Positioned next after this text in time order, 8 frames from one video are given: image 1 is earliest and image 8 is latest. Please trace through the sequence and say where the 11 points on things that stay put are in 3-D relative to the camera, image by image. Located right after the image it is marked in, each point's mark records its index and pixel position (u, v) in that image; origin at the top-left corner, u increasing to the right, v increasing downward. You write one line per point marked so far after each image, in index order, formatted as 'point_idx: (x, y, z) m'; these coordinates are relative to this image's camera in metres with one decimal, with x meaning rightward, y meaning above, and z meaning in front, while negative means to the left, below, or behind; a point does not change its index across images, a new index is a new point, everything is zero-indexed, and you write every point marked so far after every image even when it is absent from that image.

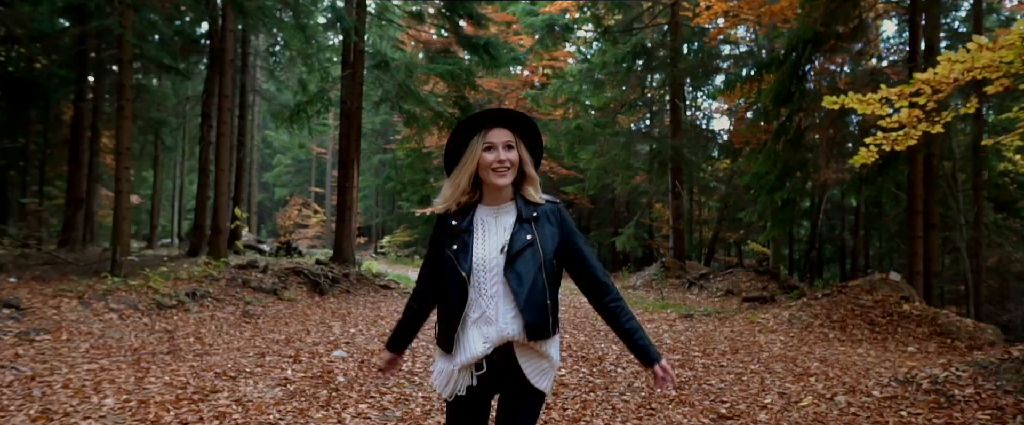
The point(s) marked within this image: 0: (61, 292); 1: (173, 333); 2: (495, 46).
0: (-5.3, -0.9, +7.7) m
1: (-3.6, -1.3, +6.9) m
2: (-0.4, +3.5, +14.1) m
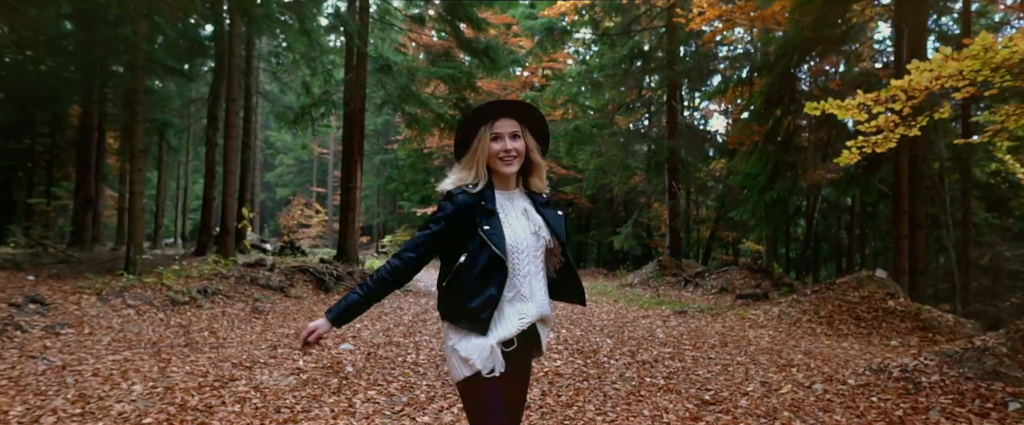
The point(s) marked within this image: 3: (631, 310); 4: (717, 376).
0: (-5.3, -0.9, +8.1) m
1: (-3.6, -1.3, +7.2) m
2: (-0.4, +3.5, +14.4) m
3: (+2.0, -1.7, +11.1) m
4: (+1.9, -1.5, +5.9) m
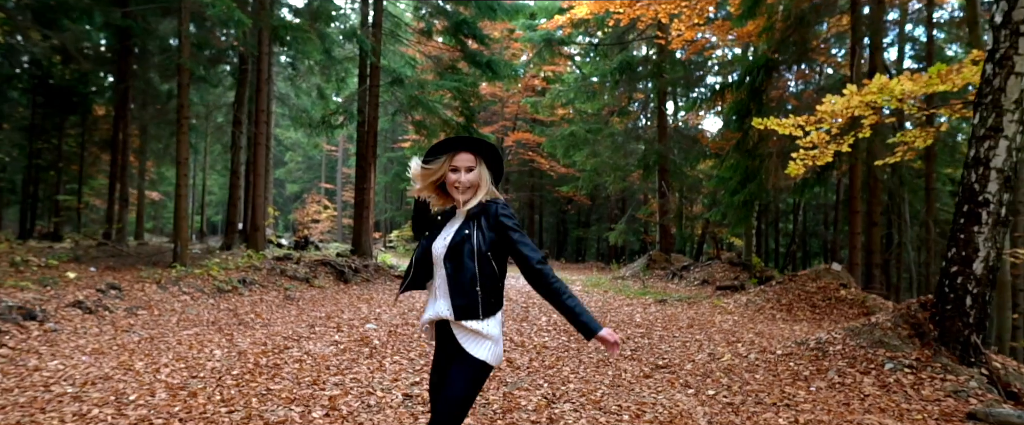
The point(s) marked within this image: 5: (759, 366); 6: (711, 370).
0: (-5.4, -0.9, +9.4) m
1: (-3.6, -1.3, +8.6) m
2: (-0.4, +3.6, +15.7) m
3: (+2.0, -1.7, +12.4) m
4: (+1.8, -1.5, +7.2) m
5: (+2.4, -1.5, +6.2) m
6: (+1.9, -1.5, +6.1) m
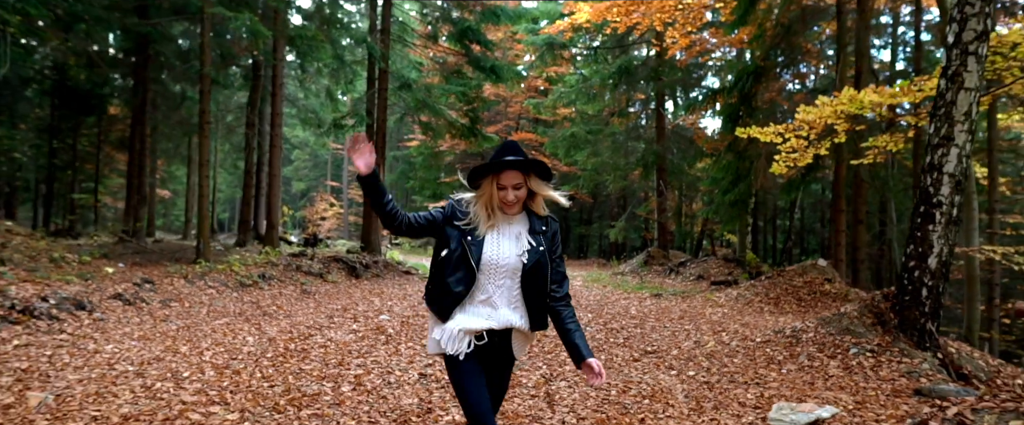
0: (-5.3, -0.9, +10.1) m
1: (-3.6, -1.3, +9.2) m
2: (-0.3, +3.6, +16.3) m
3: (+2.1, -1.6, +13.1) m
4: (+1.8, -1.5, +7.9) m
5: (+2.4, -1.5, +6.9) m
6: (+1.9, -1.5, +6.8) m
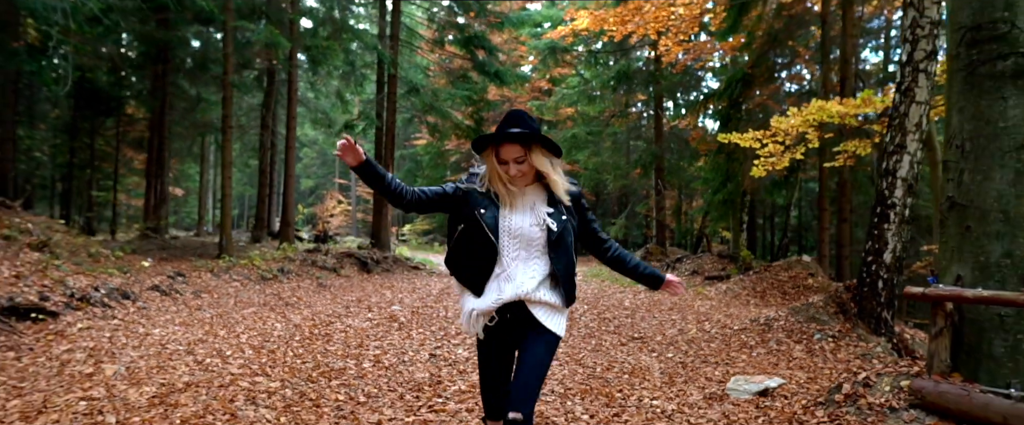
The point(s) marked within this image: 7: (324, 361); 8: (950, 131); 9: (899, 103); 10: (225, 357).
0: (-5.3, -0.9, +10.9) m
1: (-3.6, -1.3, +10.0) m
2: (-0.2, +3.7, +17.1) m
3: (+2.1, -1.6, +13.8) m
4: (+1.9, -1.5, +8.6) m
5: (+2.4, -1.5, +7.6) m
6: (+1.9, -1.5, +7.5) m
7: (-1.7, -1.3, +5.7) m
8: (+2.4, +0.4, +3.5) m
9: (+4.0, +1.1, +6.8) m
10: (-2.5, -1.2, +5.6) m
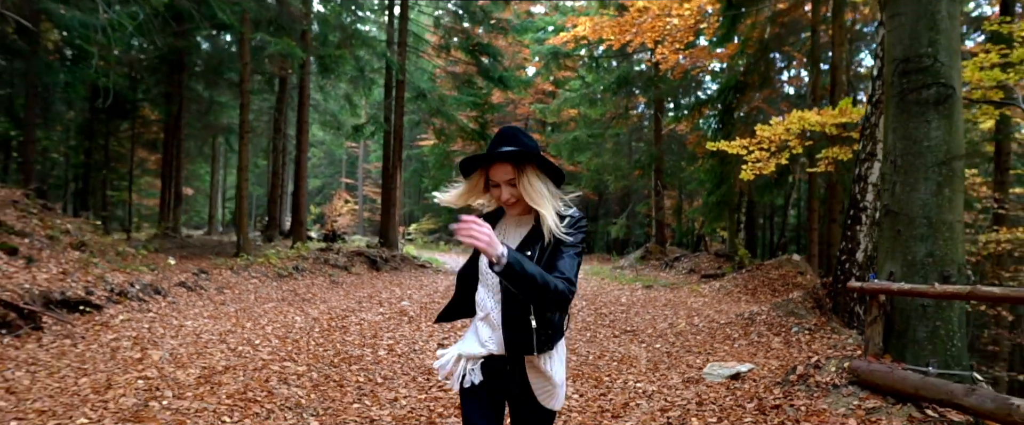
0: (-5.2, -0.9, +11.6) m
1: (-3.5, -1.3, +10.7) m
2: (-0.1, +3.7, +17.7) m
3: (+2.2, -1.6, +14.4) m
4: (+1.9, -1.5, +9.2) m
5: (+2.4, -1.5, +8.2) m
6: (+1.9, -1.5, +8.1) m
7: (-1.7, -1.3, +6.3) m
8: (+2.4, +0.4, +4.1) m
9: (+4.1, +1.1, +7.4) m
10: (-2.5, -1.3, +6.2) m
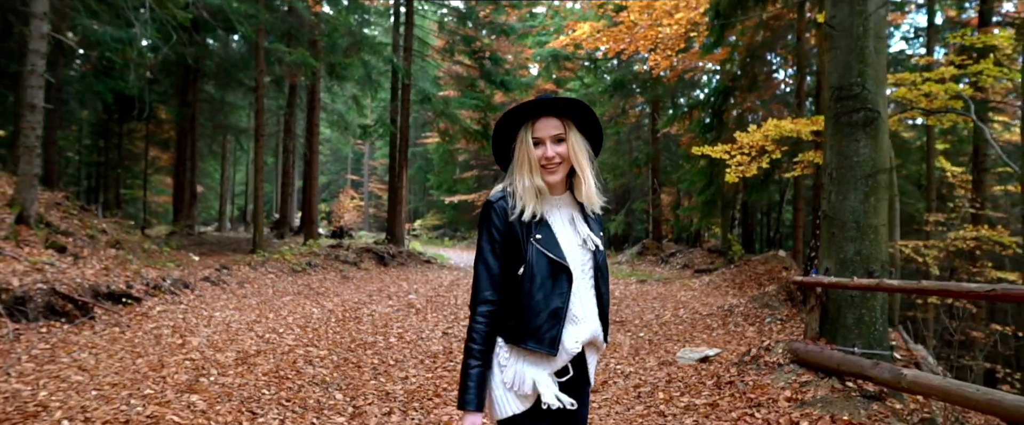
0: (-5.2, -0.9, +12.4) m
1: (-3.5, -1.3, +11.5) m
2: (-0.1, +3.7, +18.4) m
3: (+2.2, -1.6, +15.2) m
4: (+1.9, -1.5, +10.0) m
5: (+2.4, -1.5, +8.9) m
6: (+1.9, -1.5, +8.8) m
7: (-1.7, -1.4, +7.1) m
8: (+2.3, +0.4, +4.9) m
9: (+4.0, +1.1, +8.1) m
10: (-2.5, -1.3, +7.0) m
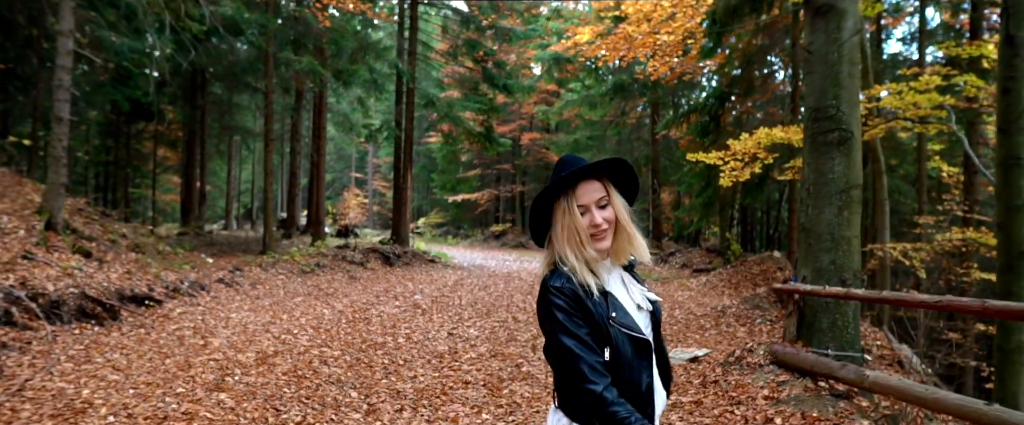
0: (-5.2, -1.0, +12.8) m
1: (-3.5, -1.3, +11.9) m
2: (0.0, +3.7, +18.8) m
3: (+2.3, -1.6, +15.5) m
4: (+1.9, -1.6, +10.4) m
5: (+2.4, -1.6, +9.3) m
6: (+1.9, -1.6, +9.2) m
7: (-1.7, -1.4, +7.5) m
8: (+2.3, +0.3, +5.2) m
9: (+4.0, +1.0, +8.4) m
10: (-2.5, -1.4, +7.4) m
